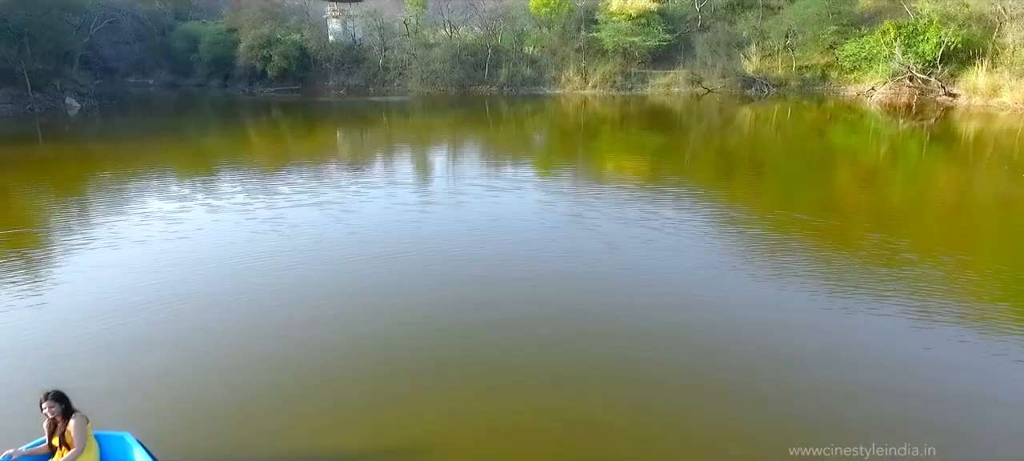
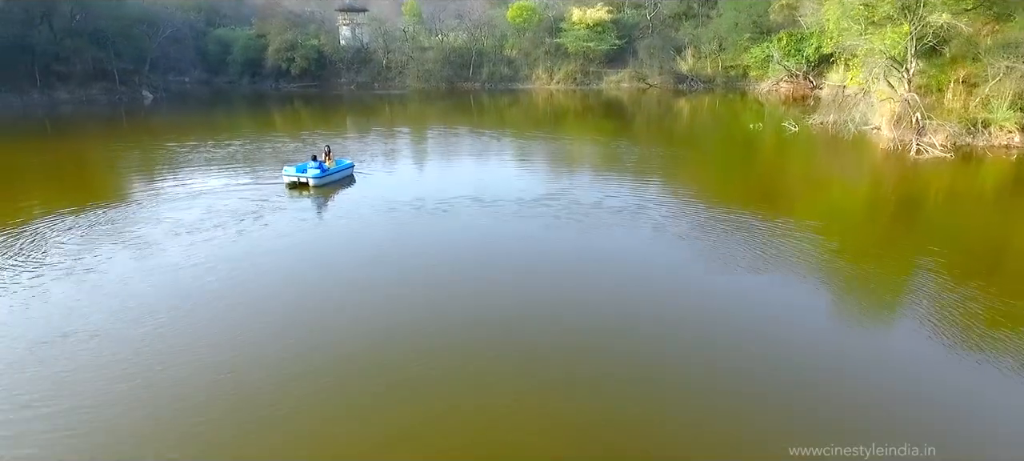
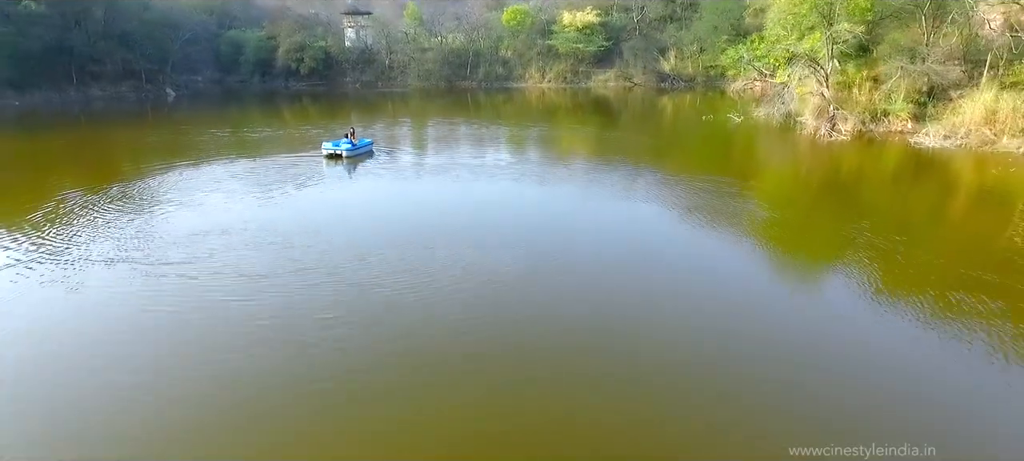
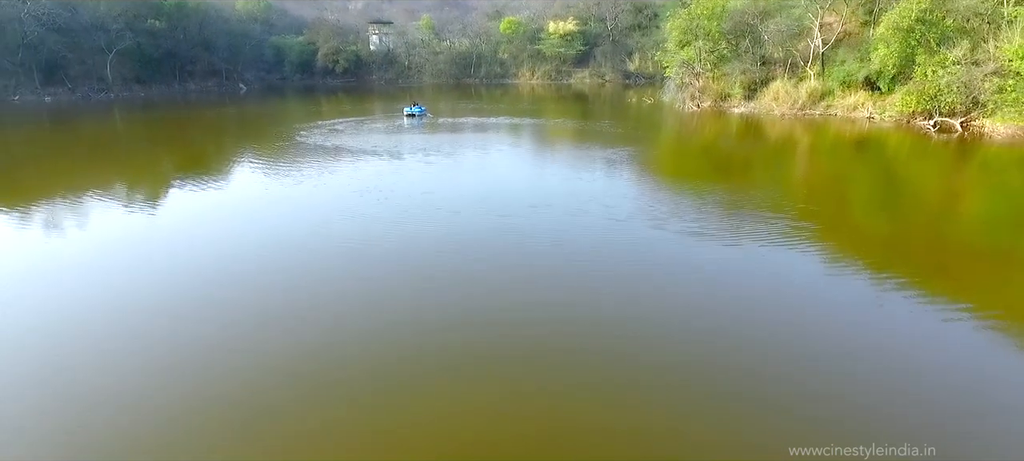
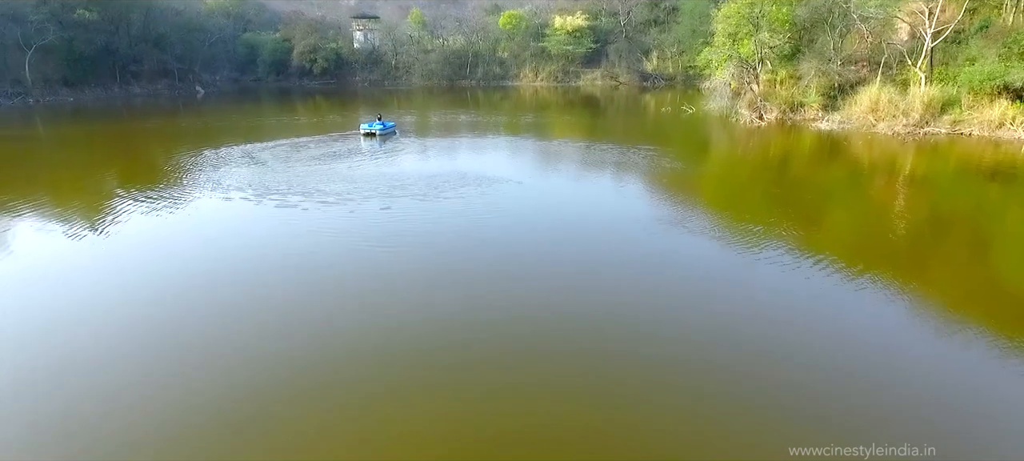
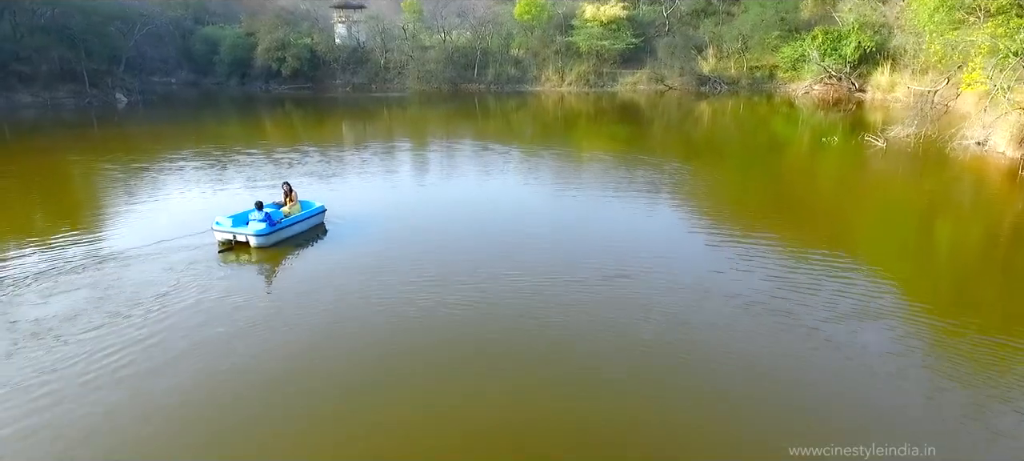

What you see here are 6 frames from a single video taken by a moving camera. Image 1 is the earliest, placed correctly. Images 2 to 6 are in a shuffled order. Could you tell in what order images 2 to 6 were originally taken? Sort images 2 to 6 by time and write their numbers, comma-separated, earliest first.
6, 2, 3, 5, 4
